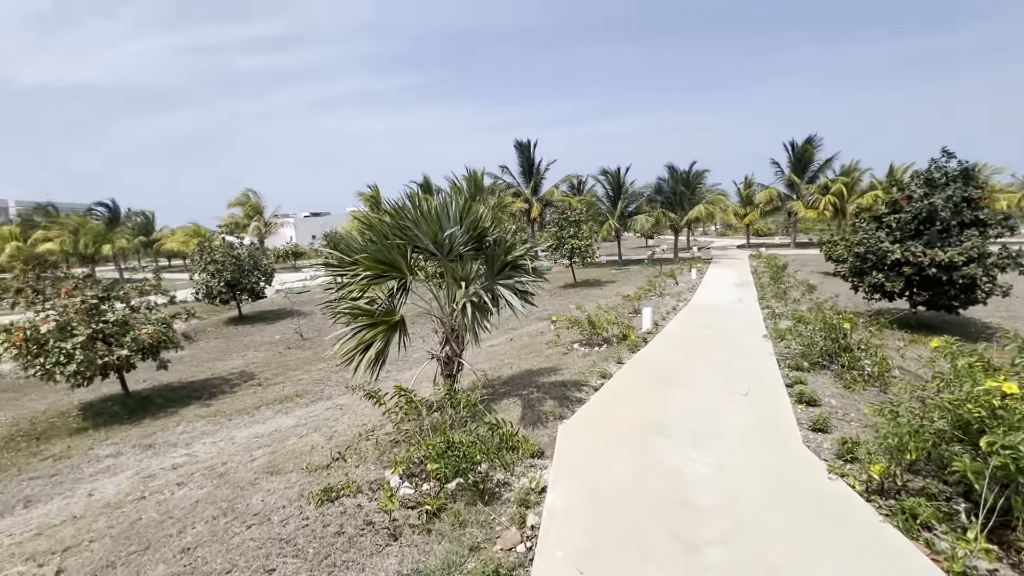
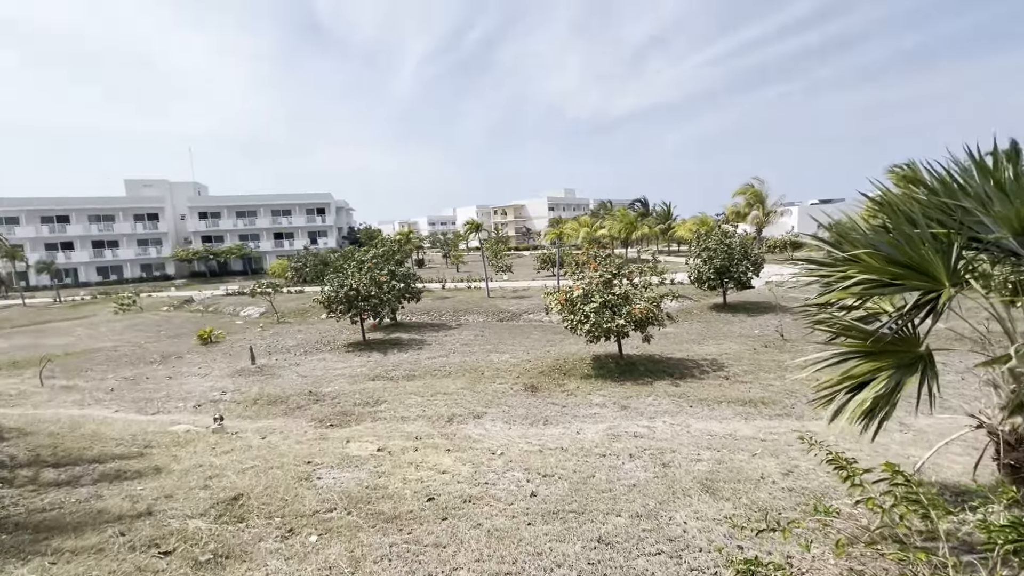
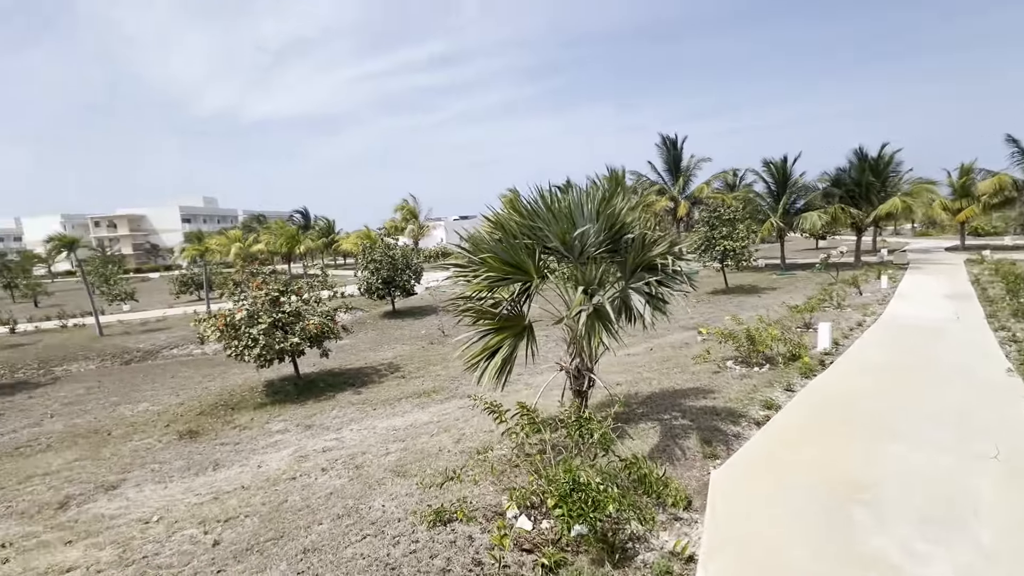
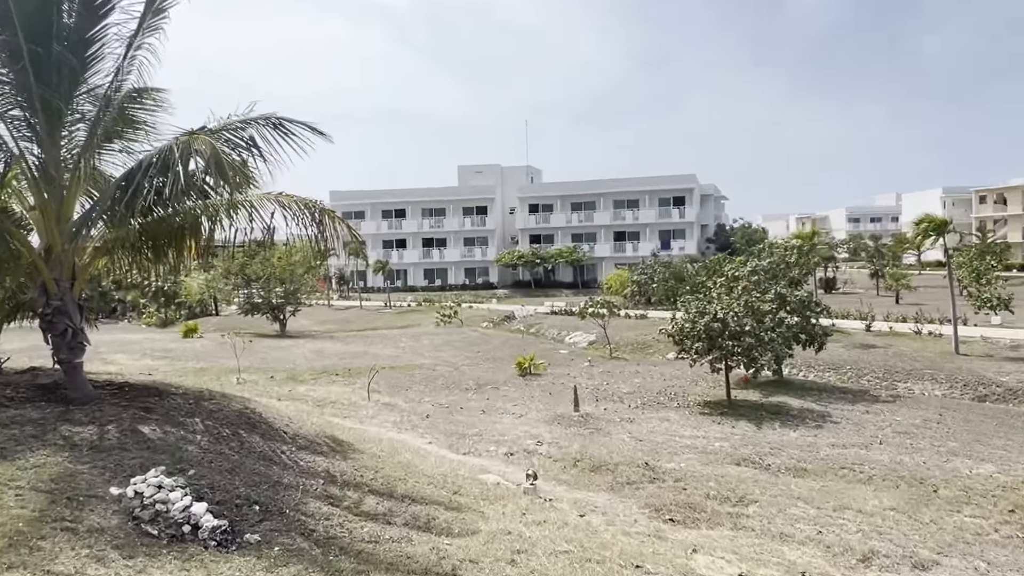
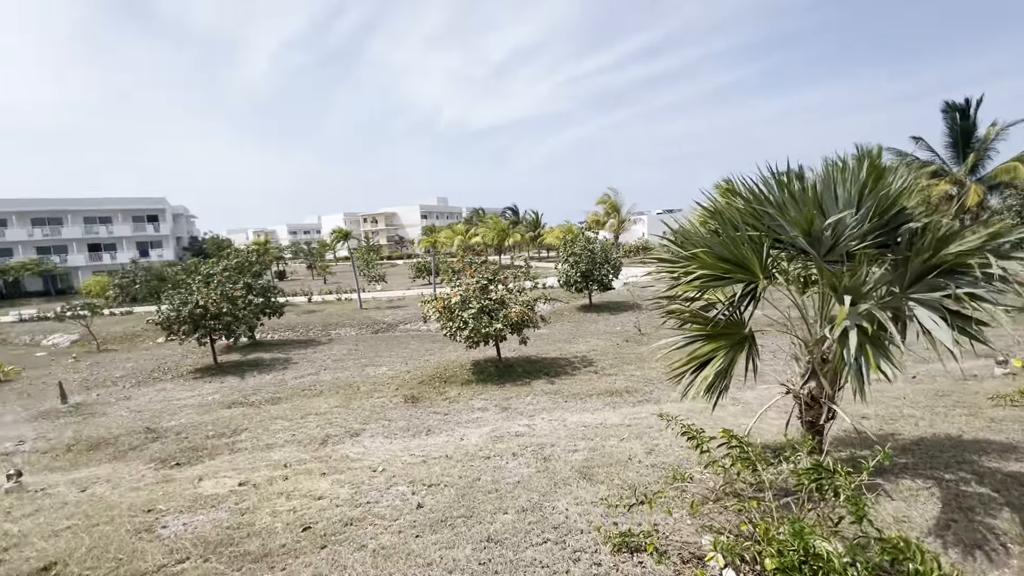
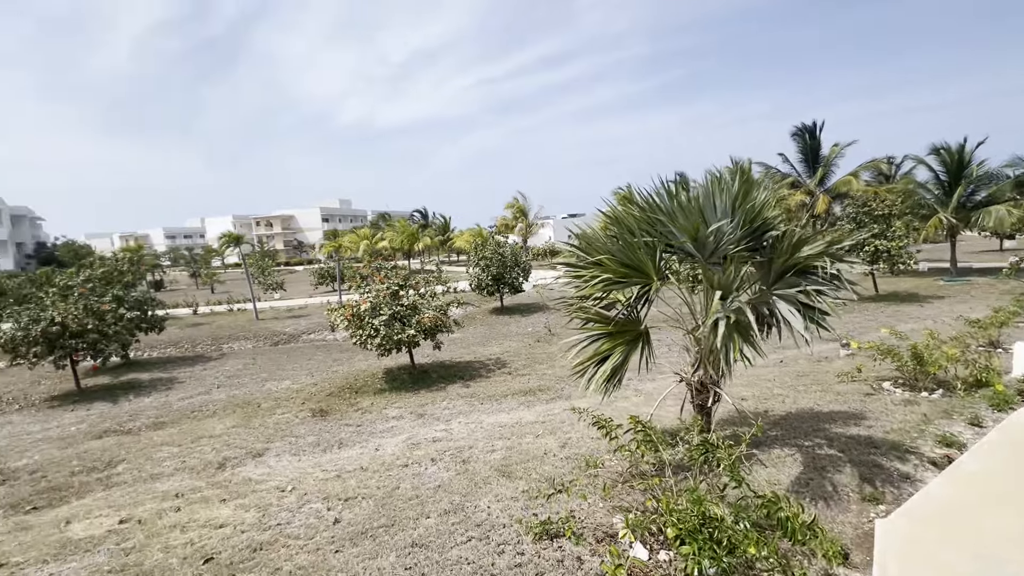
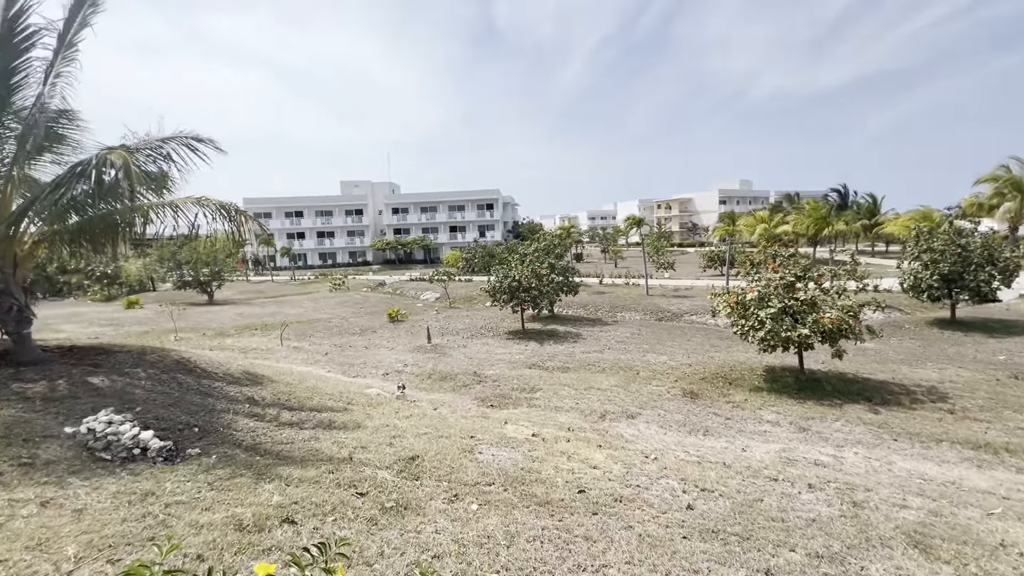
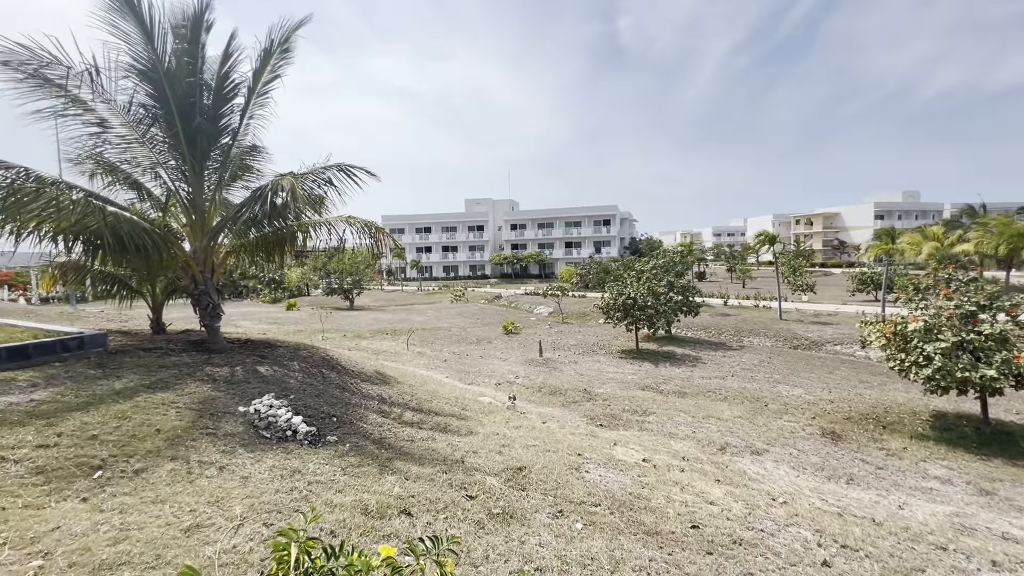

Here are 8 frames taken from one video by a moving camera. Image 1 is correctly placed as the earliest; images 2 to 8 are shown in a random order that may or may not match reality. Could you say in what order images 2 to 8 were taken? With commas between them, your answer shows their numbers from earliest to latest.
3, 6, 5, 2, 7, 8, 4
